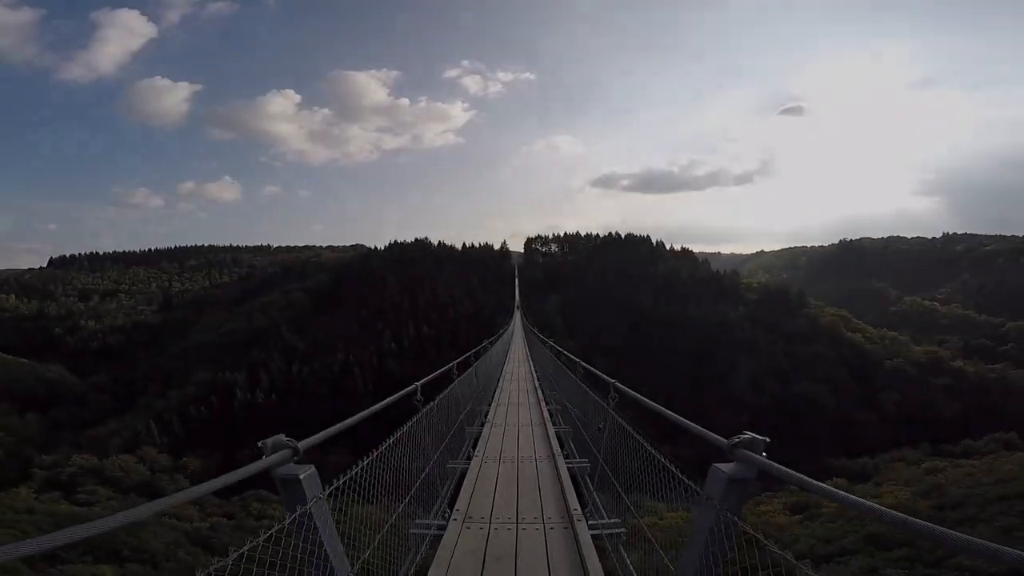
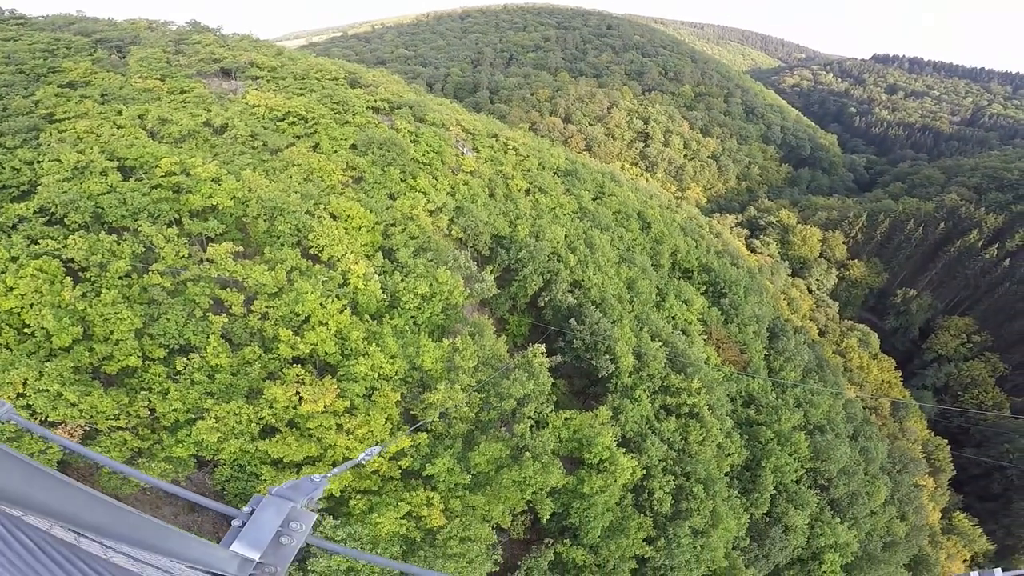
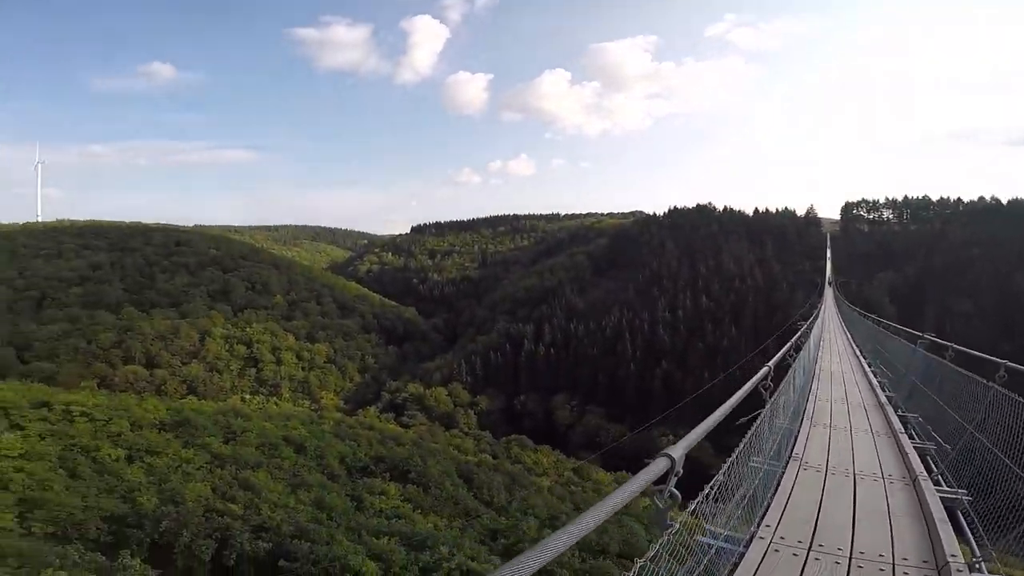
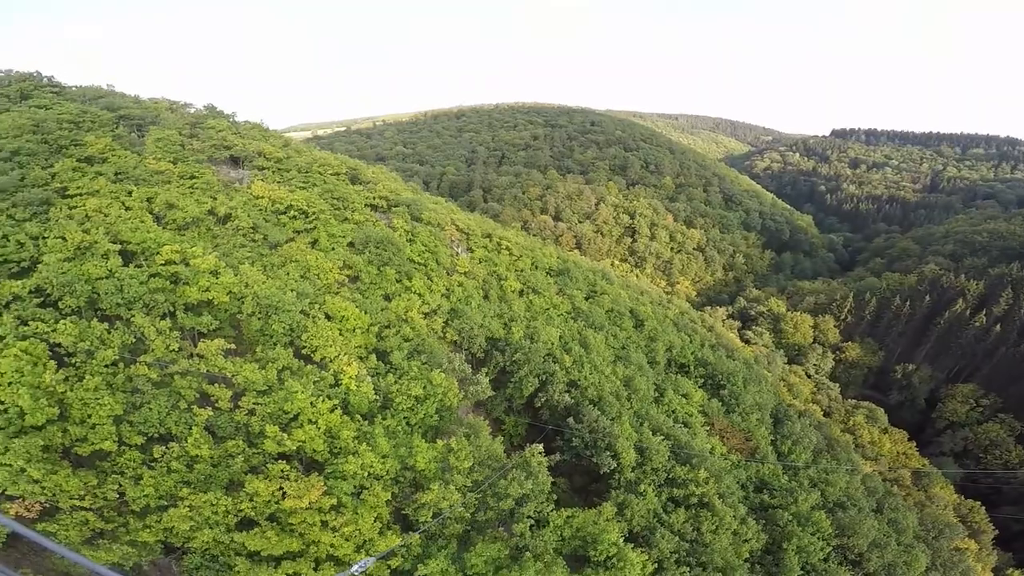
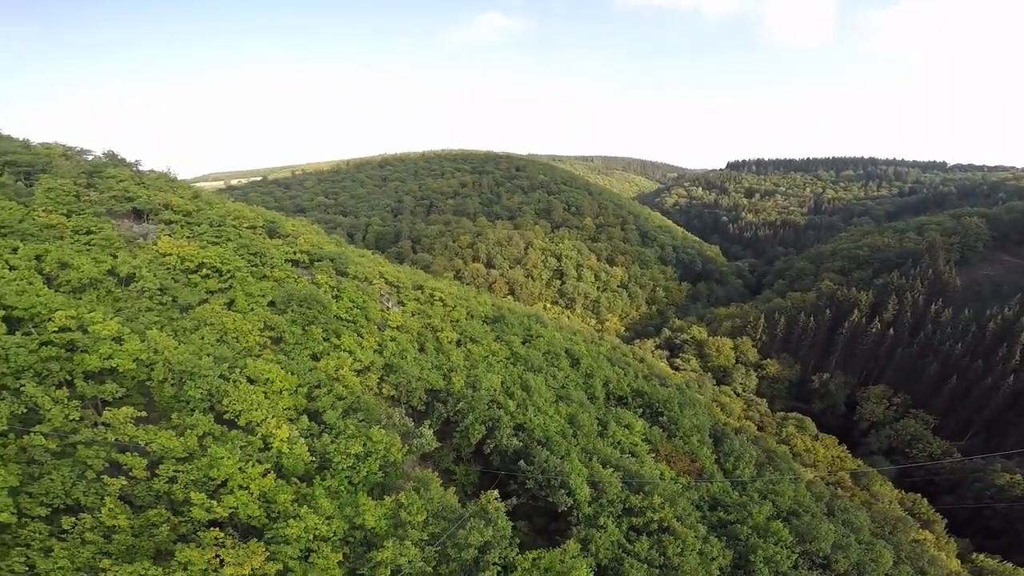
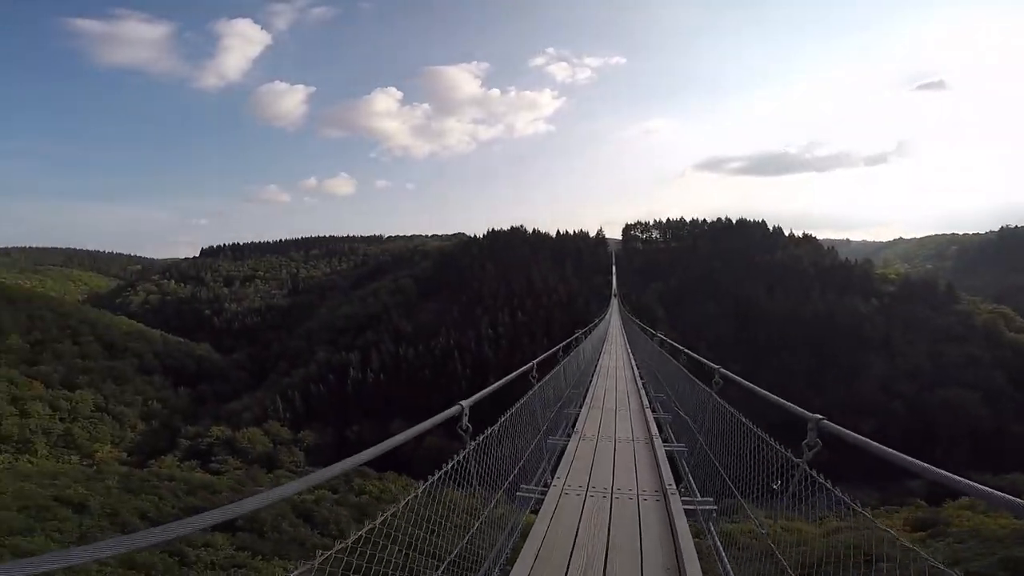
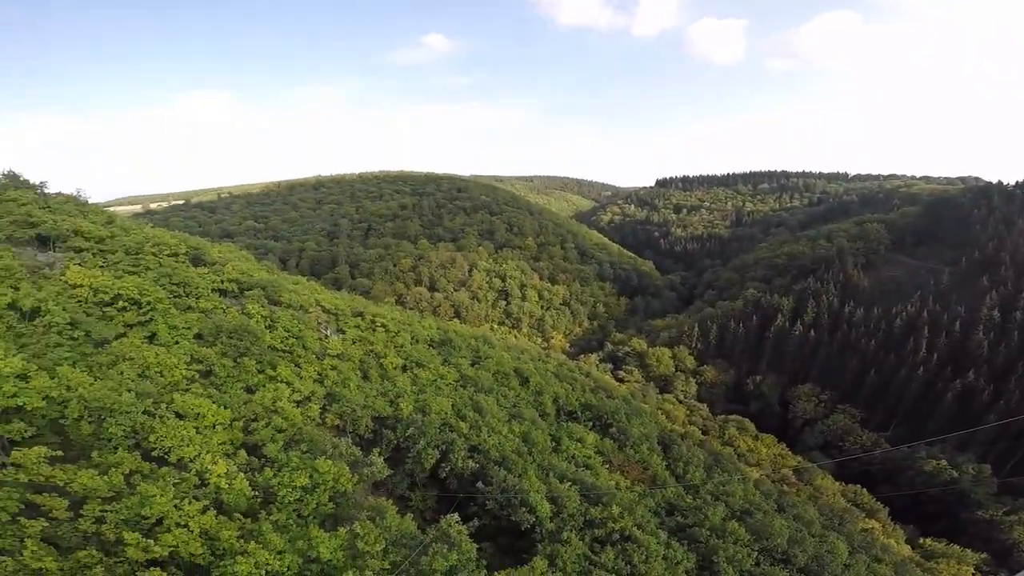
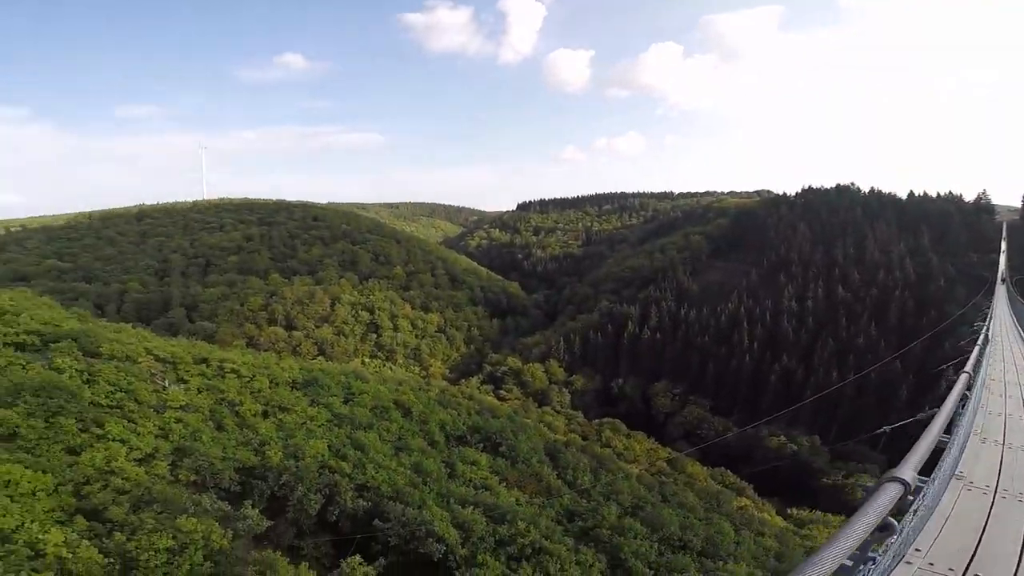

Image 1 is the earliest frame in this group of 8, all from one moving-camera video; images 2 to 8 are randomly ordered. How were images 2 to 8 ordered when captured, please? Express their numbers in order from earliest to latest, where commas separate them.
6, 3, 8, 7, 5, 4, 2
